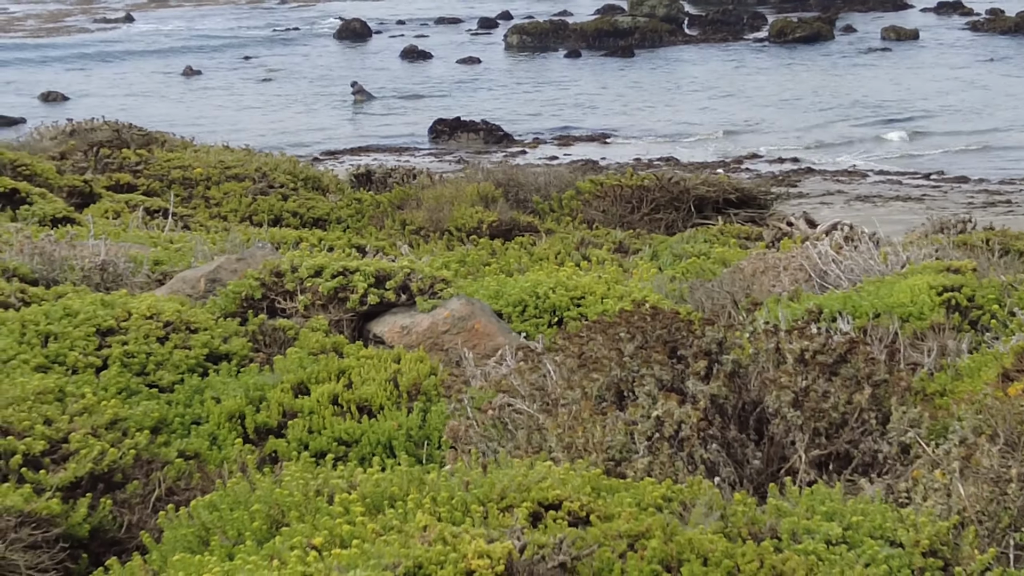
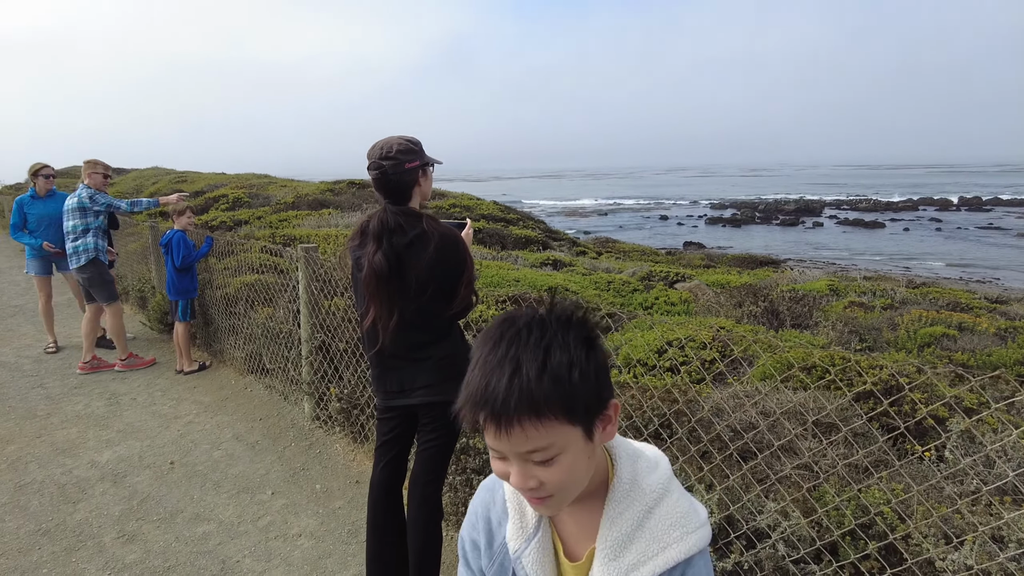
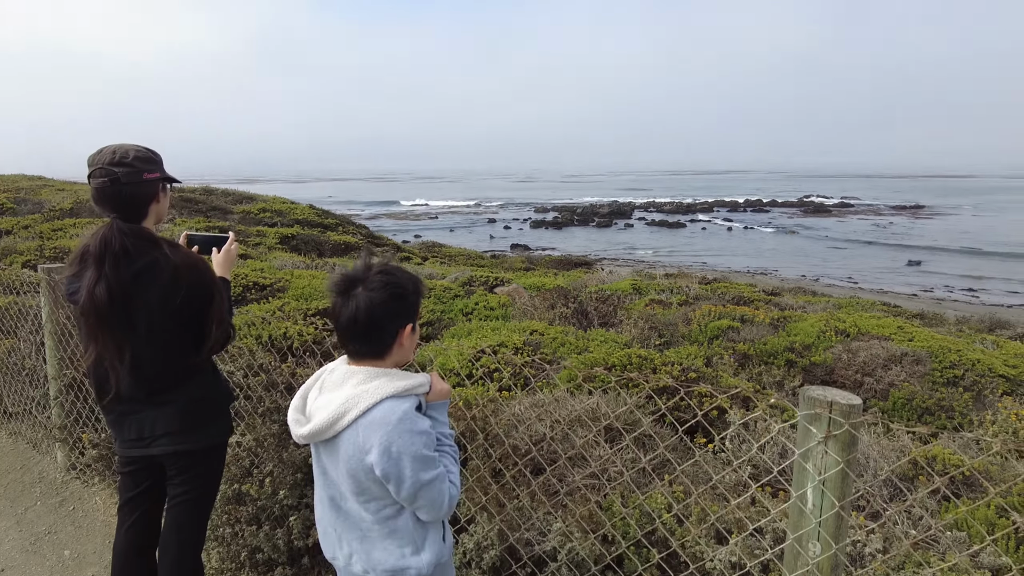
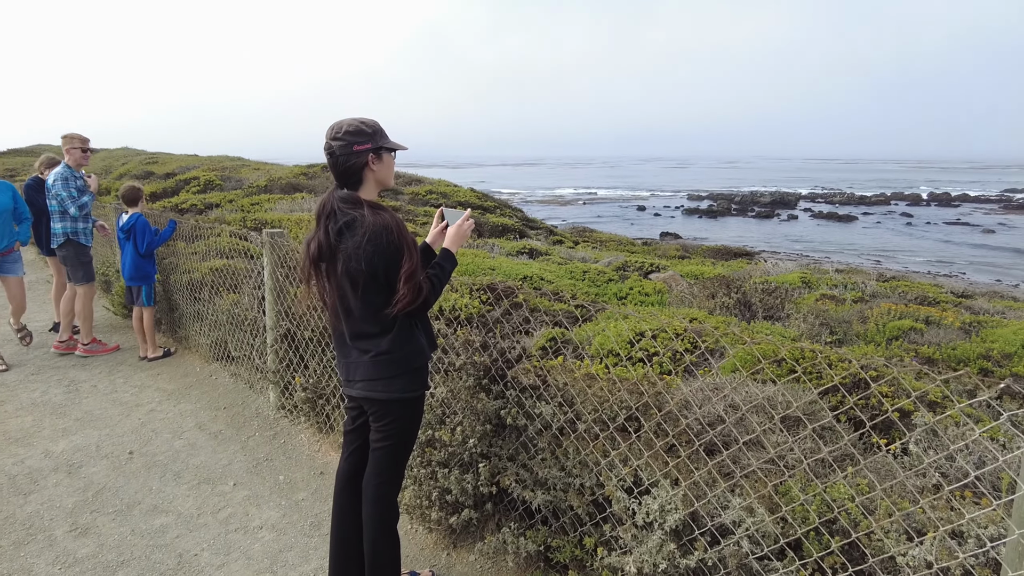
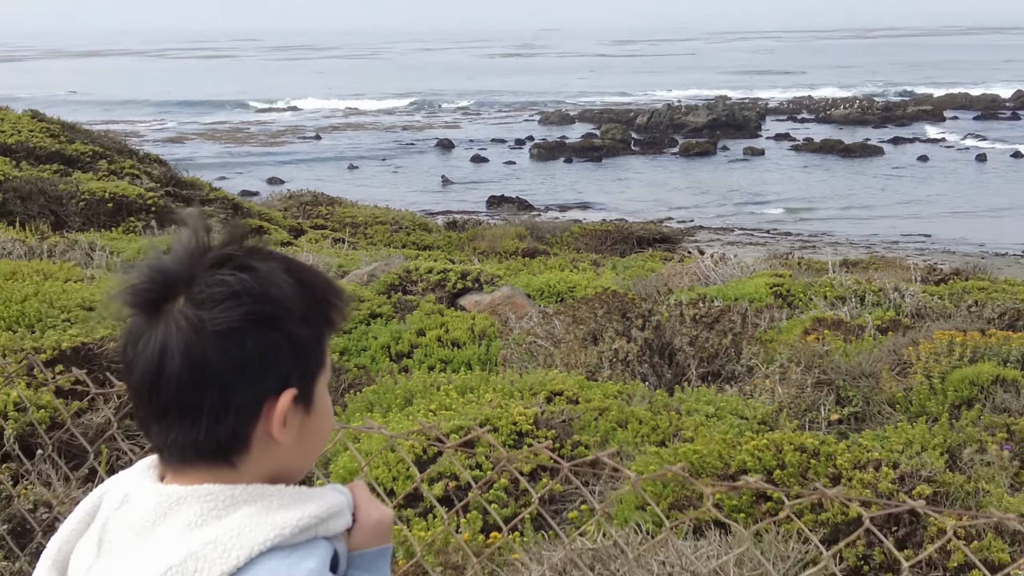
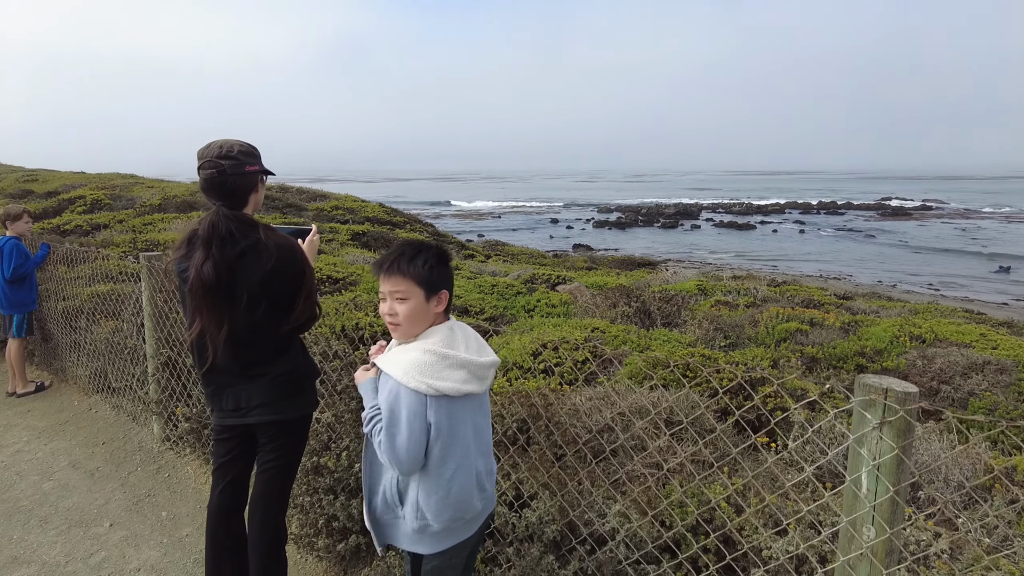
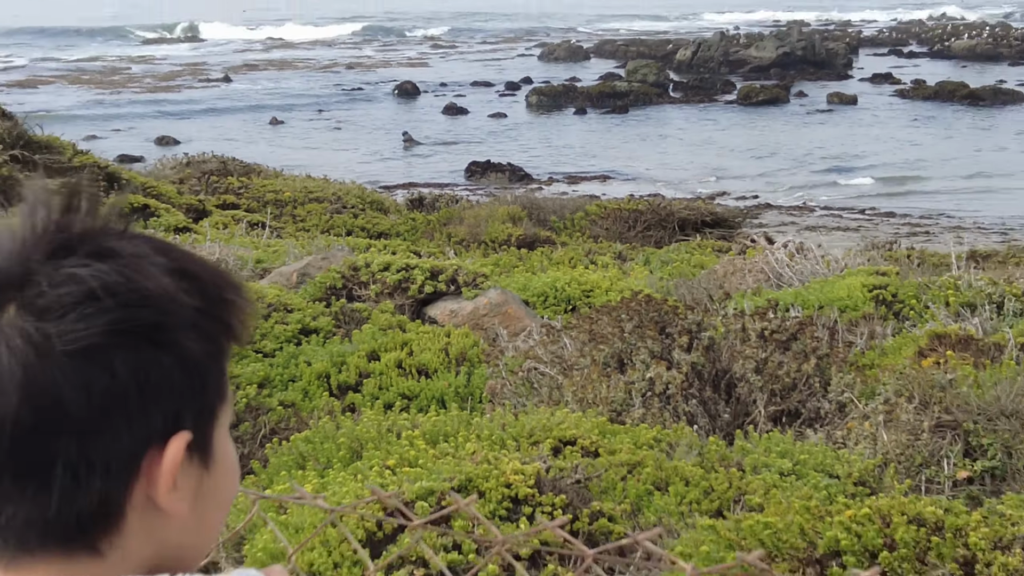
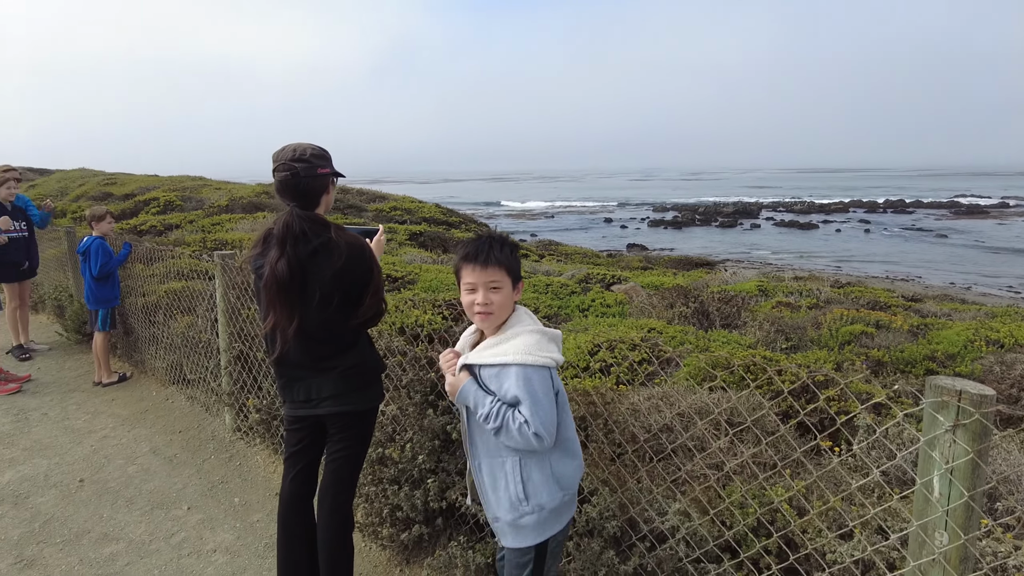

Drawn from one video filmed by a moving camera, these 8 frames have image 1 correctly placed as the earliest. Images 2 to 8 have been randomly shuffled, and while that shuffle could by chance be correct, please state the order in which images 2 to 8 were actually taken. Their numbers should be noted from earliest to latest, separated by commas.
7, 5, 3, 6, 8, 2, 4
